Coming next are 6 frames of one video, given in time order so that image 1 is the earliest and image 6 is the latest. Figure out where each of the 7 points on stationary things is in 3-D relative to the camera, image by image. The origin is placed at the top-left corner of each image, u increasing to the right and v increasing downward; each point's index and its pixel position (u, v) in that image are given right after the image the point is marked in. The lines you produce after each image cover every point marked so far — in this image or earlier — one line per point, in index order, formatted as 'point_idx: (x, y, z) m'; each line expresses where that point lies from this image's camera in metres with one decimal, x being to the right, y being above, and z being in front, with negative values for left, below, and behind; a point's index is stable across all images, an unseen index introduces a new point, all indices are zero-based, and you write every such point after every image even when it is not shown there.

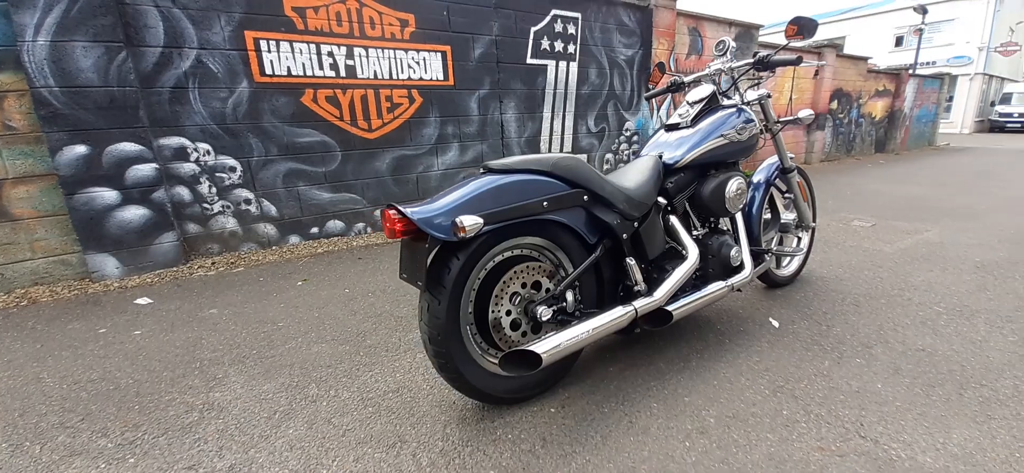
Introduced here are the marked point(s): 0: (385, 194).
0: (-1.6, +0.5, +5.3) m
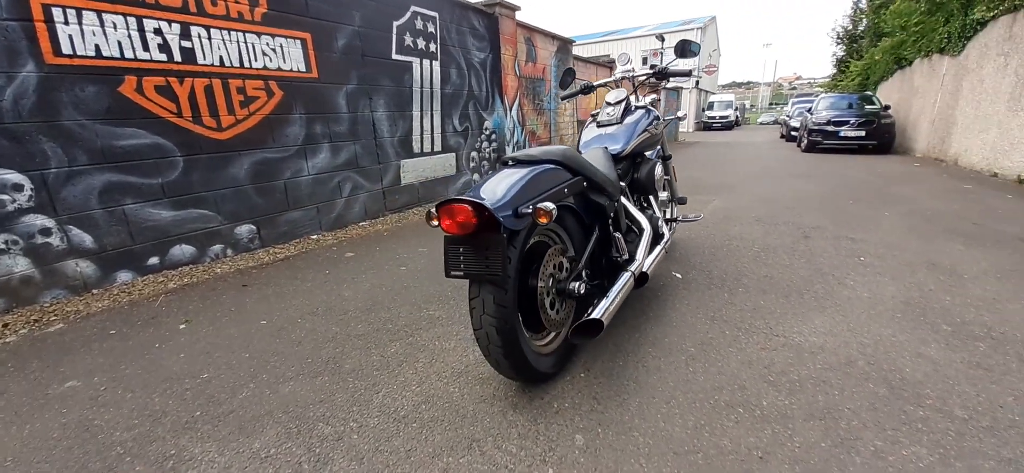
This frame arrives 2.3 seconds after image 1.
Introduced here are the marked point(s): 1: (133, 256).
0: (-2.8, +0.3, +4.4) m
1: (-3.3, -0.2, +3.6) m
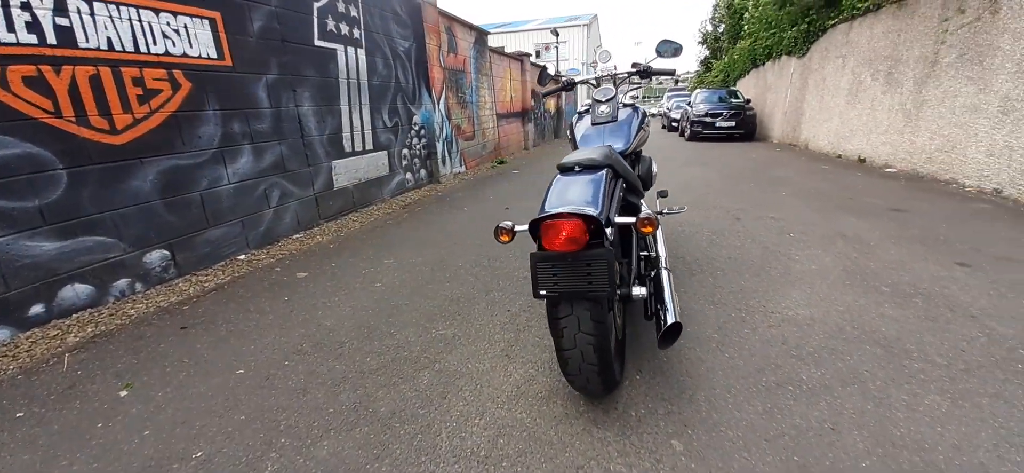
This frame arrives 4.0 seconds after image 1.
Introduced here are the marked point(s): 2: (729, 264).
0: (-3.0, +0.1, +3.5) m
1: (-3.3, -0.5, +2.7) m
2: (+1.9, -0.3, +3.7) m
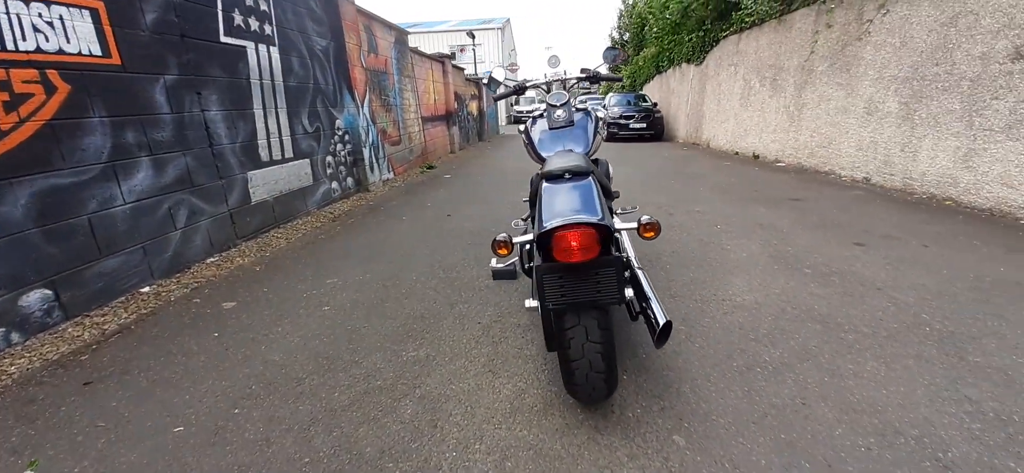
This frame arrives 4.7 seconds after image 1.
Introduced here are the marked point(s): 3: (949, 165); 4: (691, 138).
0: (-3.3, -0.2, +2.9) m
1: (-3.4, -0.7, +2.0) m
2: (+1.5, -0.2, +3.9) m
3: (+5.3, +0.9, +5.0) m
4: (+5.8, +3.2, +13.4) m
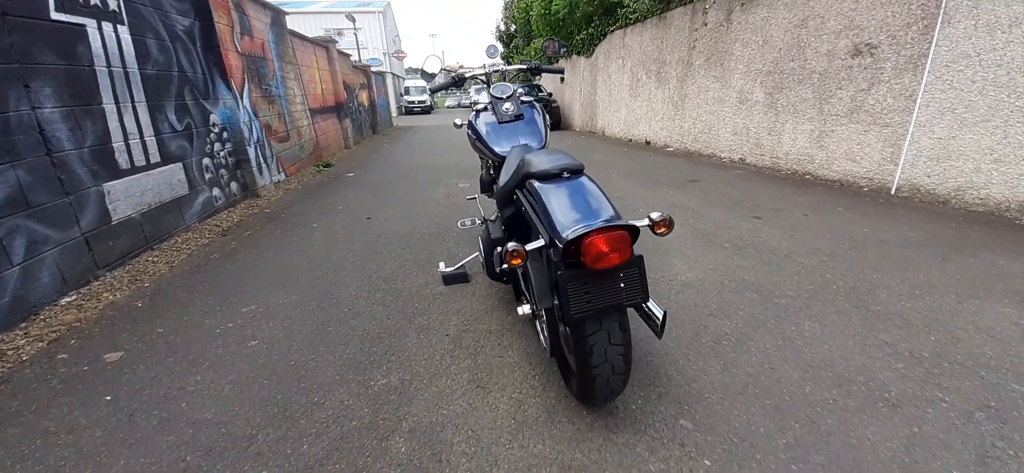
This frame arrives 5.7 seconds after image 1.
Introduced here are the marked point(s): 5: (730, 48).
0: (-3.4, -0.5, +1.9) m
1: (-3.3, -1.0, +1.0) m
2: (+1.0, -0.1, +4.1) m
3: (+4.3, +1.3, +6.0) m
4: (+2.5, +3.8, +14.2) m
5: (+3.8, +3.3, +7.3) m
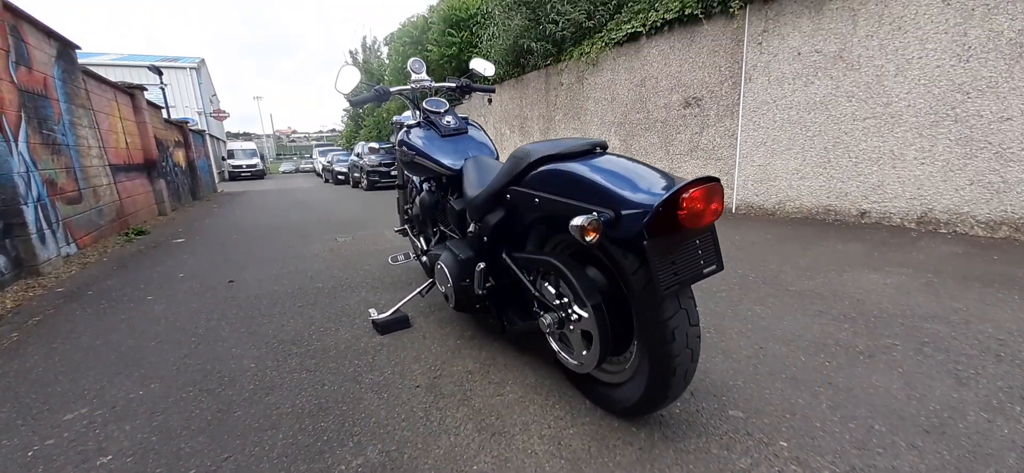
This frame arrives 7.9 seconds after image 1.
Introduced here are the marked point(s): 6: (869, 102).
0: (-3.1, -0.7, +0.4) m
1: (-2.6, -1.1, -0.4) m
2: (+0.3, -0.3, +4.0) m
3: (+2.6, +1.0, +7.0) m
4: (-2.1, +1.9, +14.4) m
5: (+1.5, +2.7, +8.4) m
6: (+4.1, +1.5, +4.7) m
